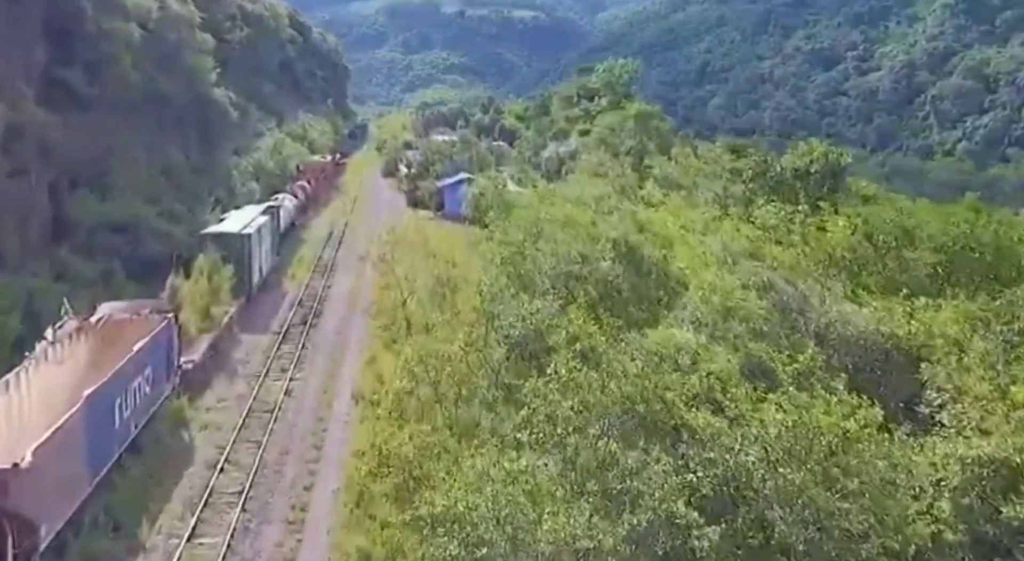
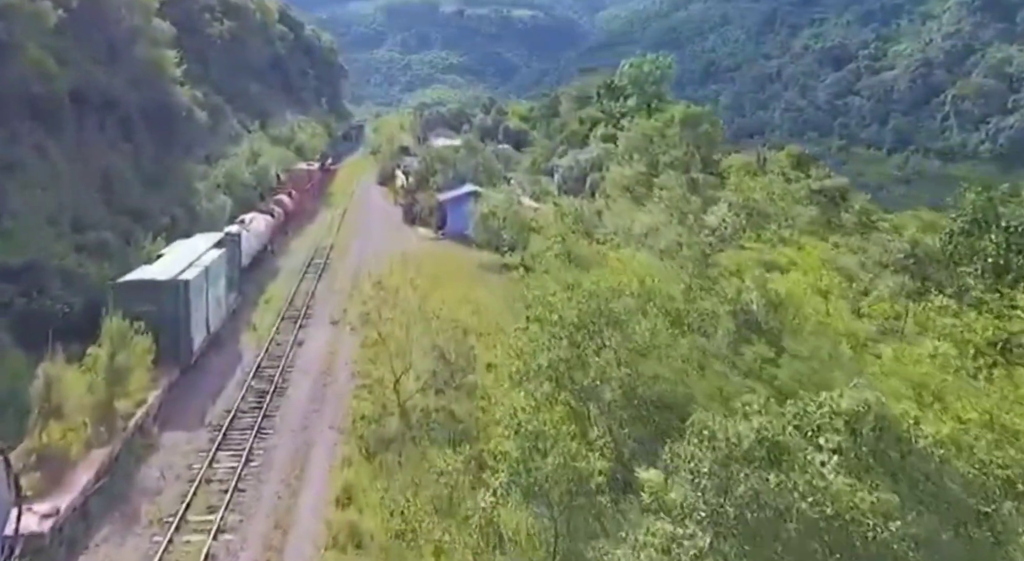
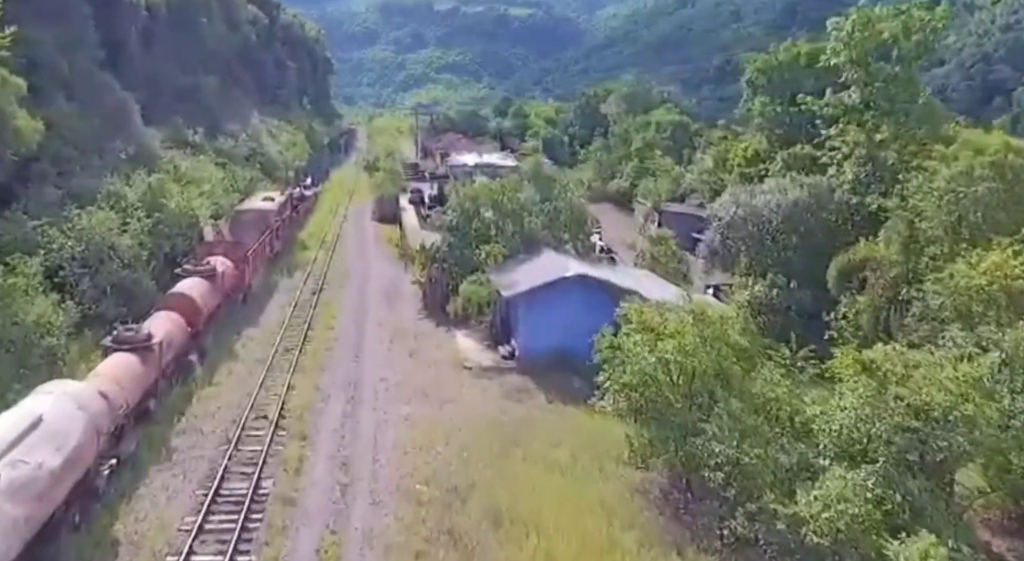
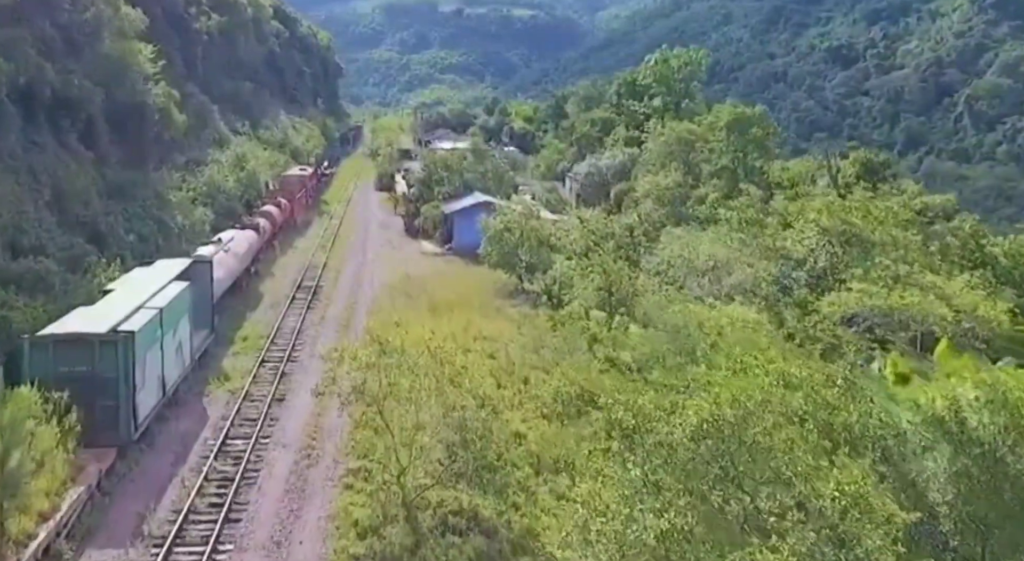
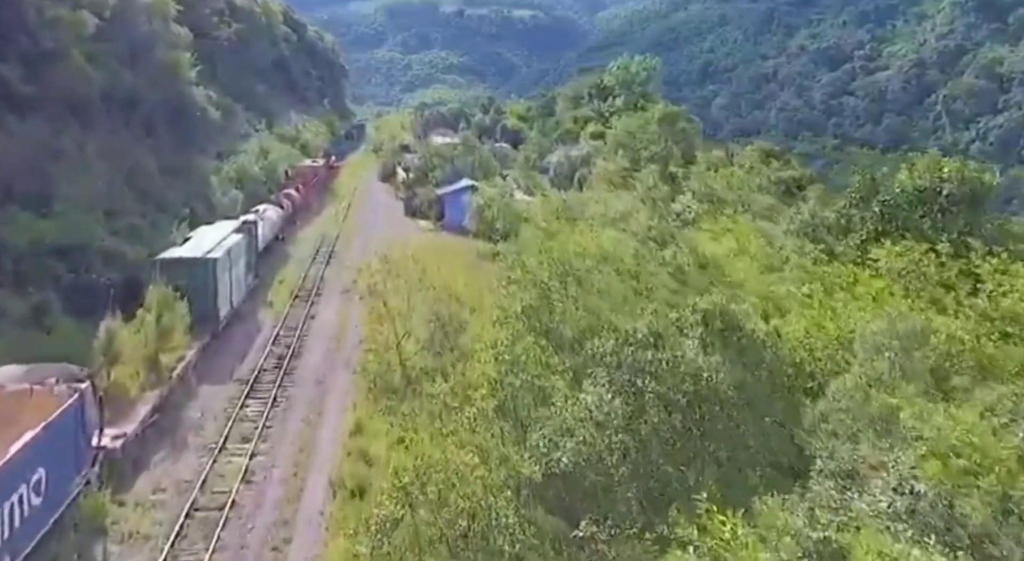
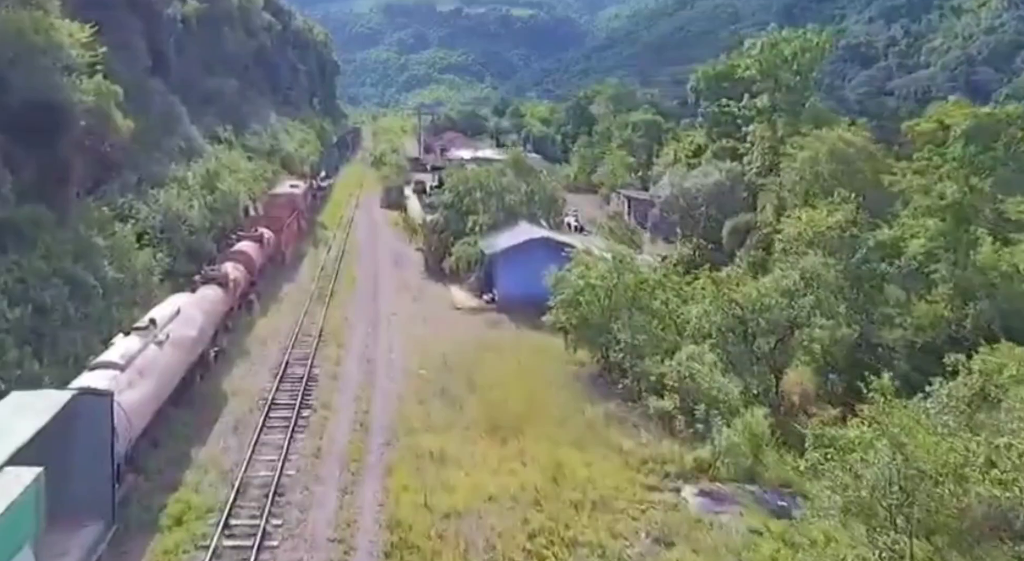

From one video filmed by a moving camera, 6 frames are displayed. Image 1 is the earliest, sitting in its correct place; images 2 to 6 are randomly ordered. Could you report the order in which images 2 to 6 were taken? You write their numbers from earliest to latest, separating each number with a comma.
5, 2, 4, 6, 3
